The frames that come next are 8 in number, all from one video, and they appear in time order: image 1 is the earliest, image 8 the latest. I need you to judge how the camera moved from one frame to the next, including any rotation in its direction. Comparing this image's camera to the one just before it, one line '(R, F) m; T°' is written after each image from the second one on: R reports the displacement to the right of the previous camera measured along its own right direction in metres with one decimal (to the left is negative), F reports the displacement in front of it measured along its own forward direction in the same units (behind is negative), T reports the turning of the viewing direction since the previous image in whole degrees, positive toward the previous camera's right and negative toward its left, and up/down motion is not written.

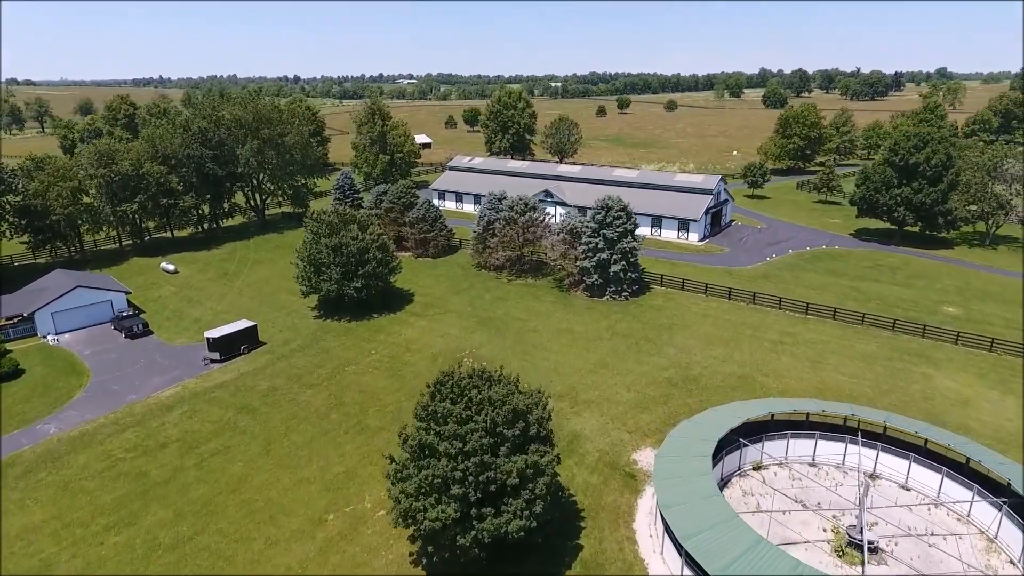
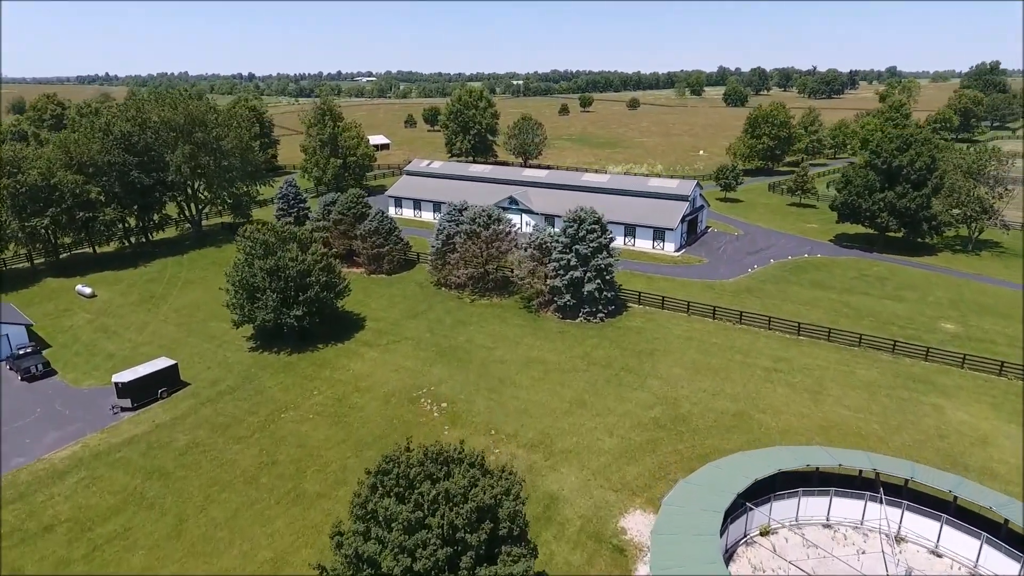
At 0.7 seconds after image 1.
(+0.1, +4.4) m; +3°
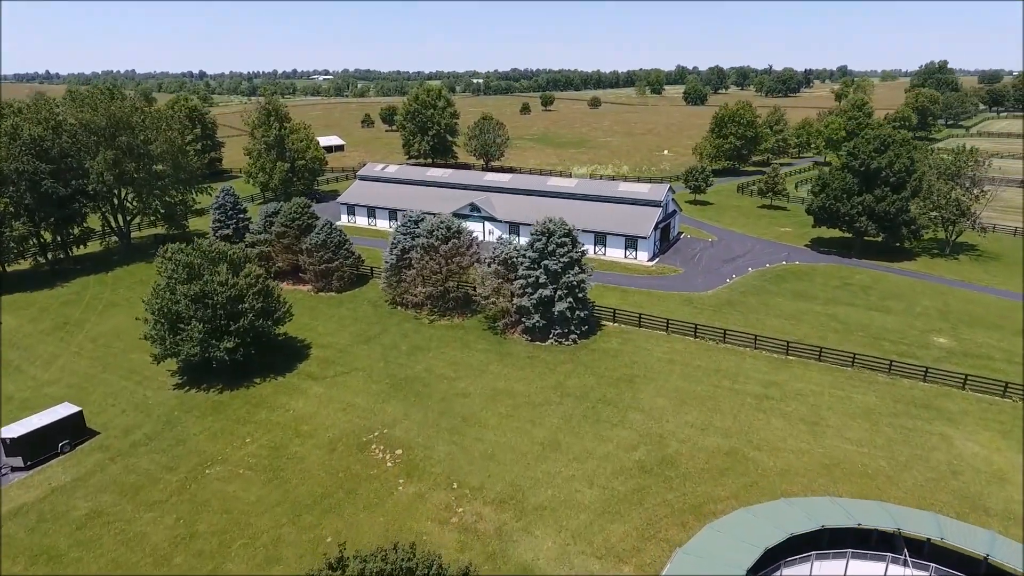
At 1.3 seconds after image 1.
(+0.1, +3.7) m; +3°
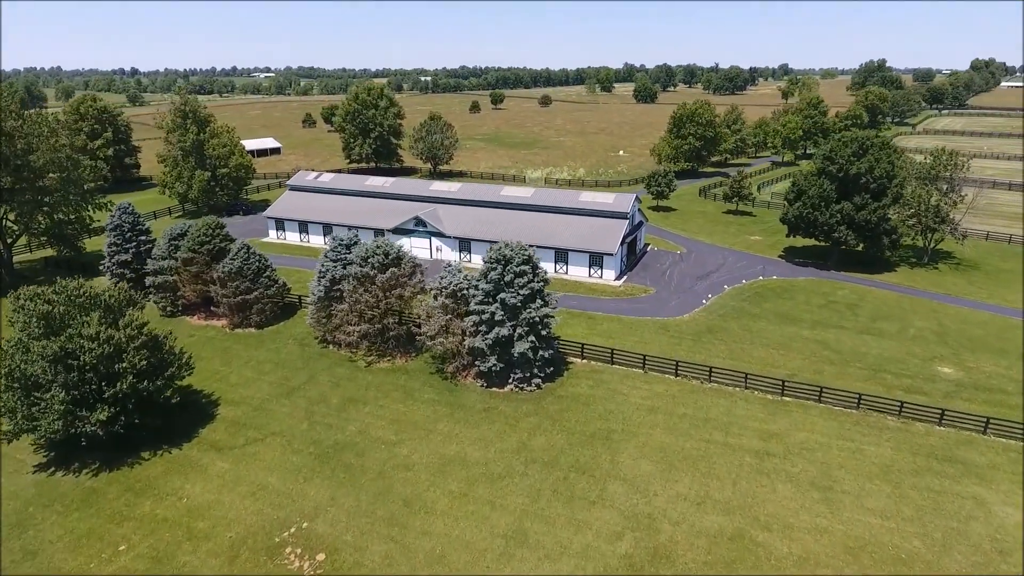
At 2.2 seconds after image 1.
(+0.2, +5.4) m; +4°
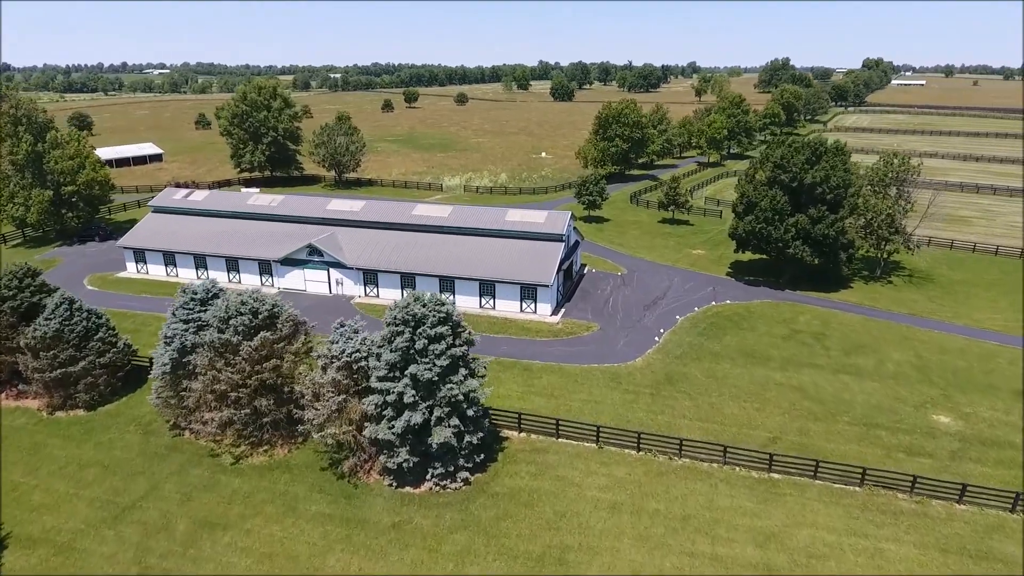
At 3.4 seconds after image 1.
(+0.4, +7.0) m; +7°
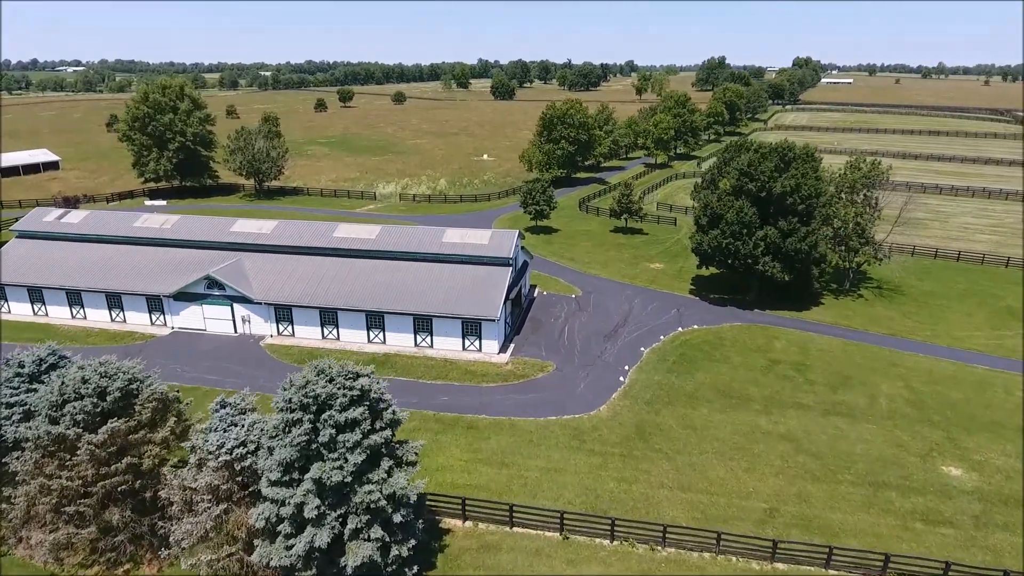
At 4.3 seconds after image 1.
(+0.3, +5.1) m; +5°
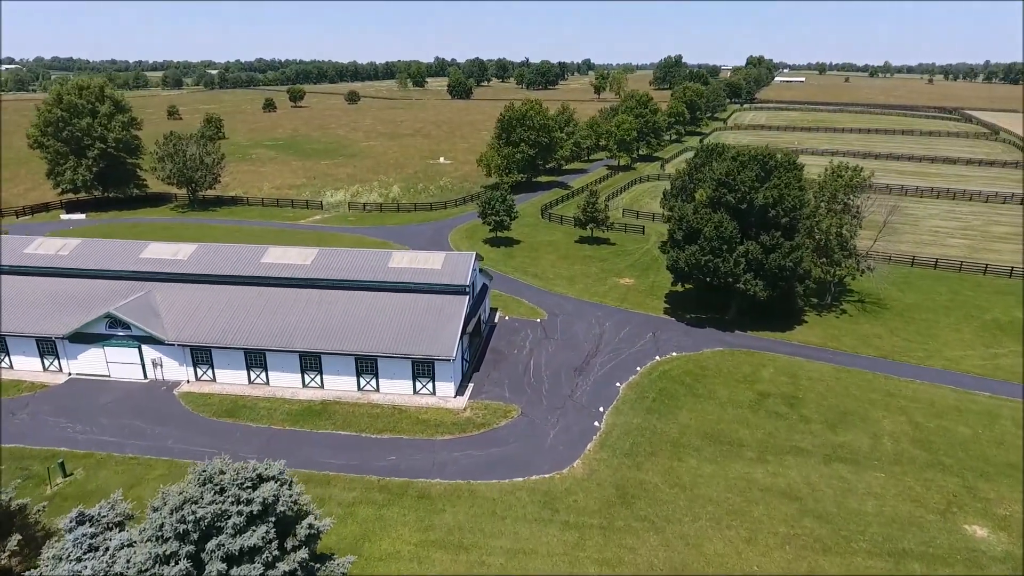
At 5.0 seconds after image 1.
(+0.2, +3.9) m; +3°
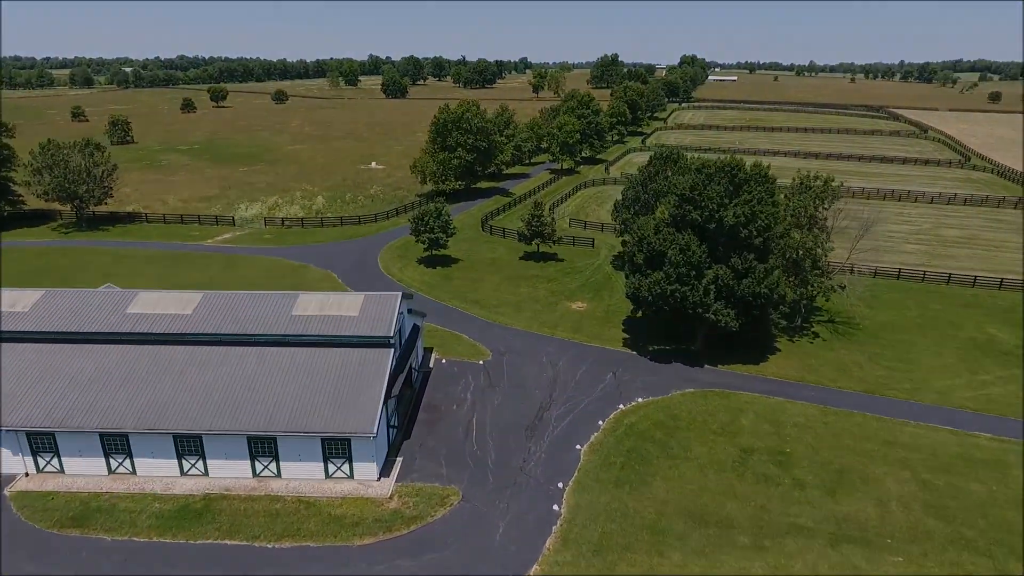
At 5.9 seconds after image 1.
(+0.3, +5.1) m; +5°
